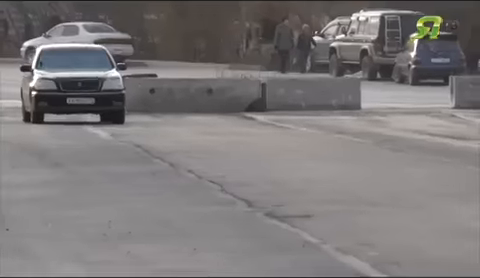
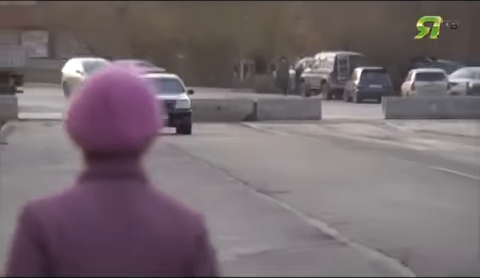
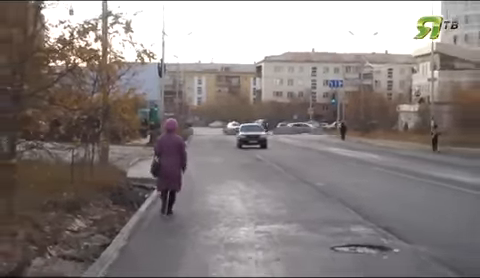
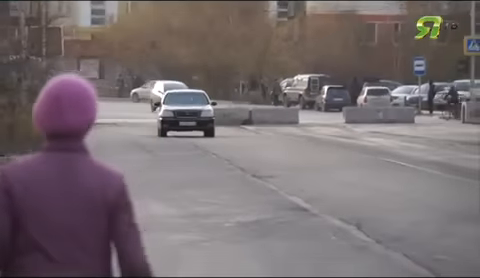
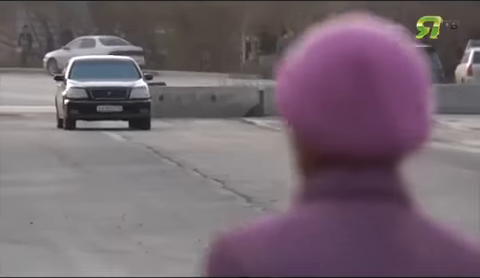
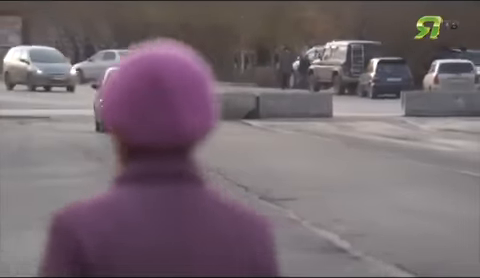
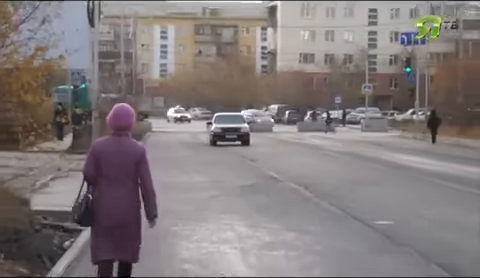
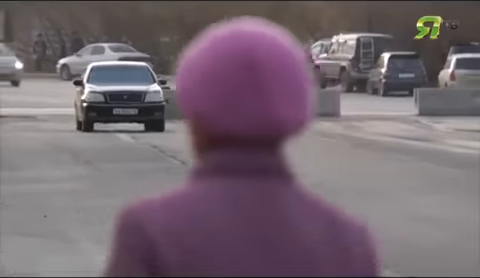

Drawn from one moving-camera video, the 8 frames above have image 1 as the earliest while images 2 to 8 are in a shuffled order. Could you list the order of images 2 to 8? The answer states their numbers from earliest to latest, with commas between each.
5, 8, 6, 2, 4, 7, 3
